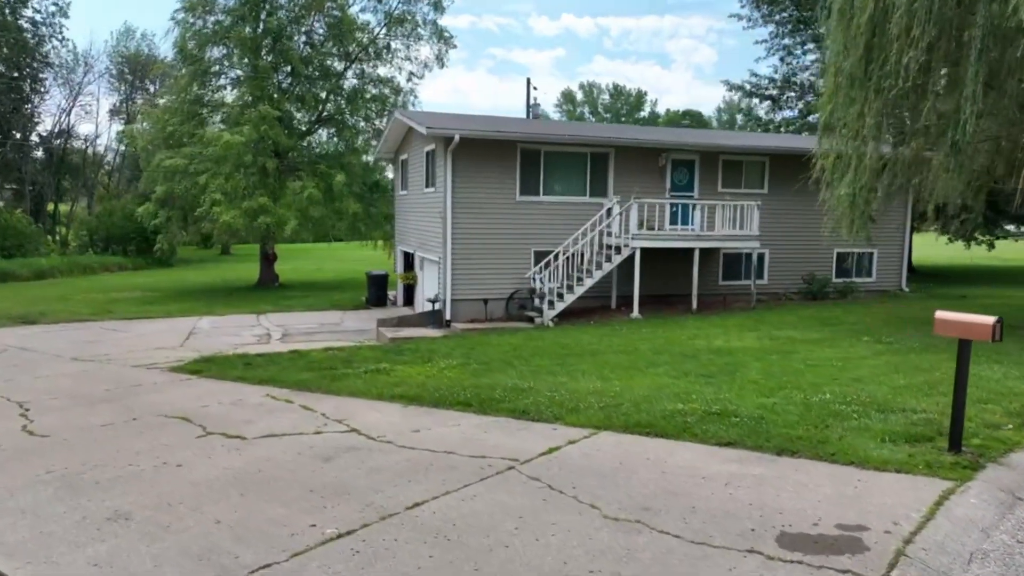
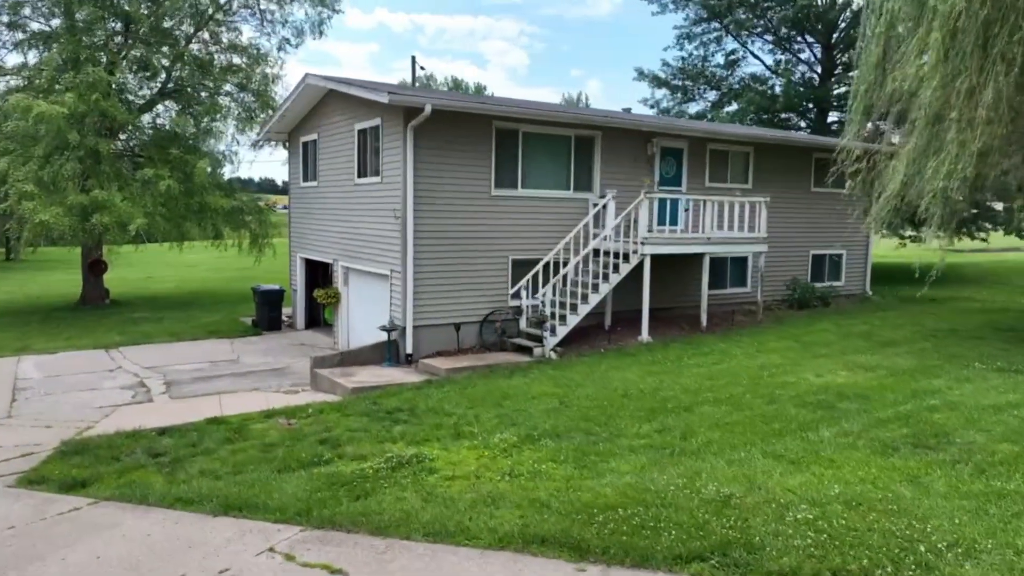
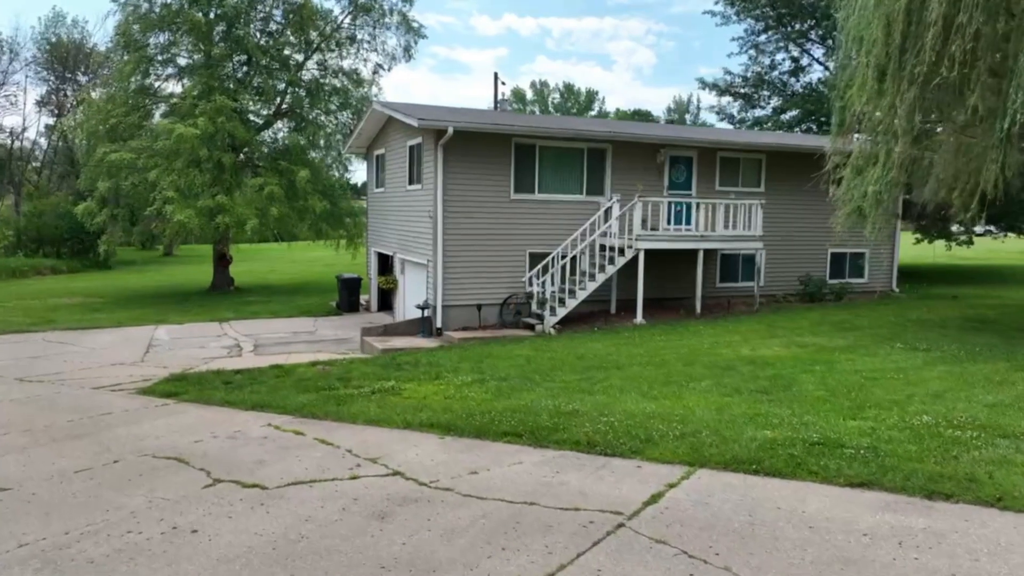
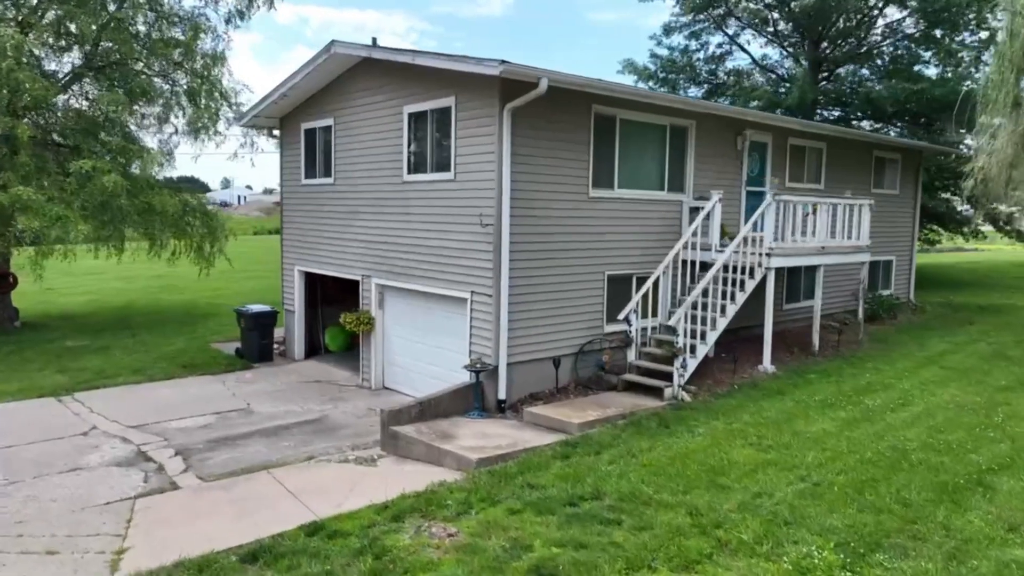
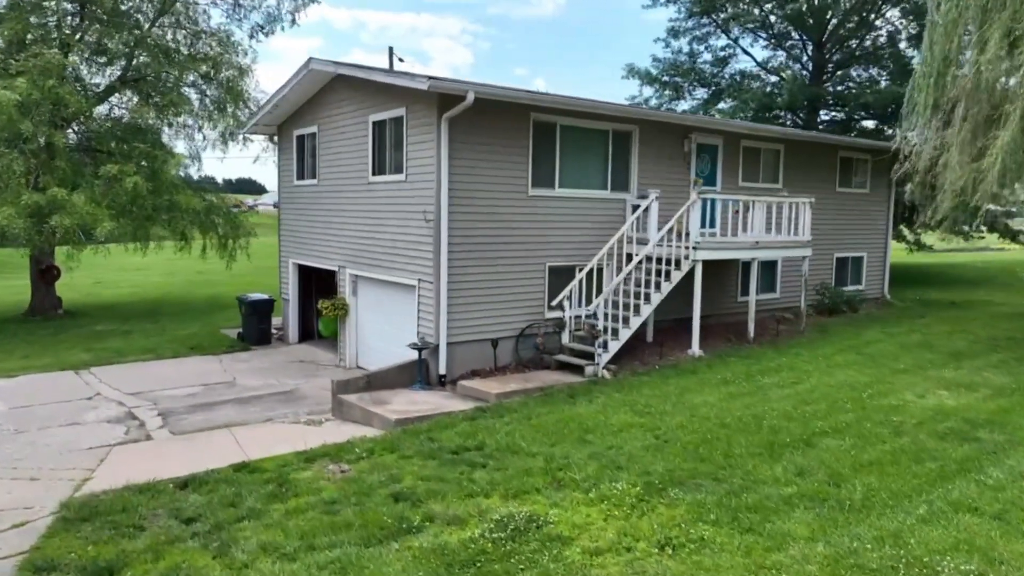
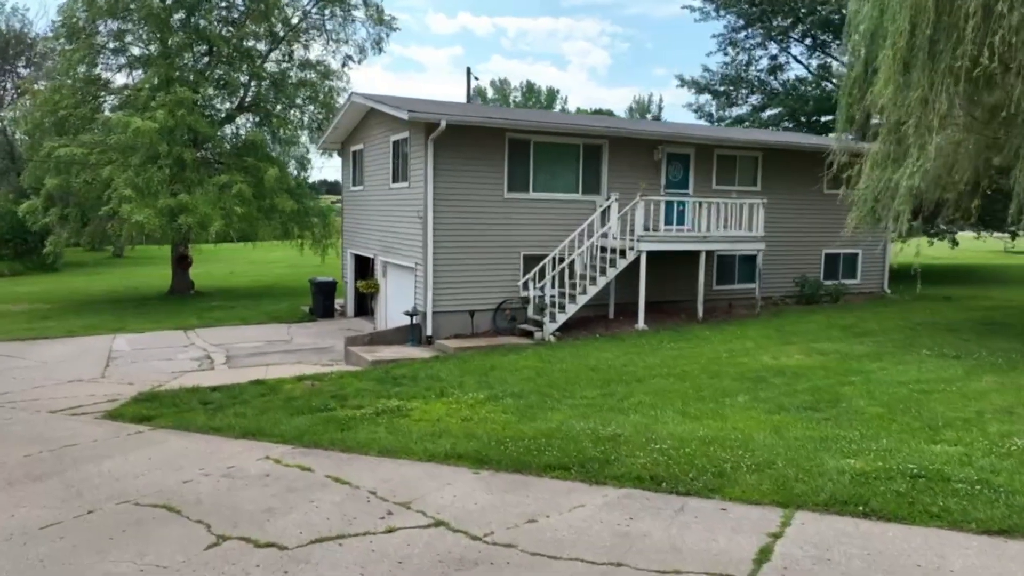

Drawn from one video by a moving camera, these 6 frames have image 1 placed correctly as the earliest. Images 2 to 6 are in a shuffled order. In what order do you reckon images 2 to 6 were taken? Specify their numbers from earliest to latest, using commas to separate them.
3, 6, 2, 5, 4
